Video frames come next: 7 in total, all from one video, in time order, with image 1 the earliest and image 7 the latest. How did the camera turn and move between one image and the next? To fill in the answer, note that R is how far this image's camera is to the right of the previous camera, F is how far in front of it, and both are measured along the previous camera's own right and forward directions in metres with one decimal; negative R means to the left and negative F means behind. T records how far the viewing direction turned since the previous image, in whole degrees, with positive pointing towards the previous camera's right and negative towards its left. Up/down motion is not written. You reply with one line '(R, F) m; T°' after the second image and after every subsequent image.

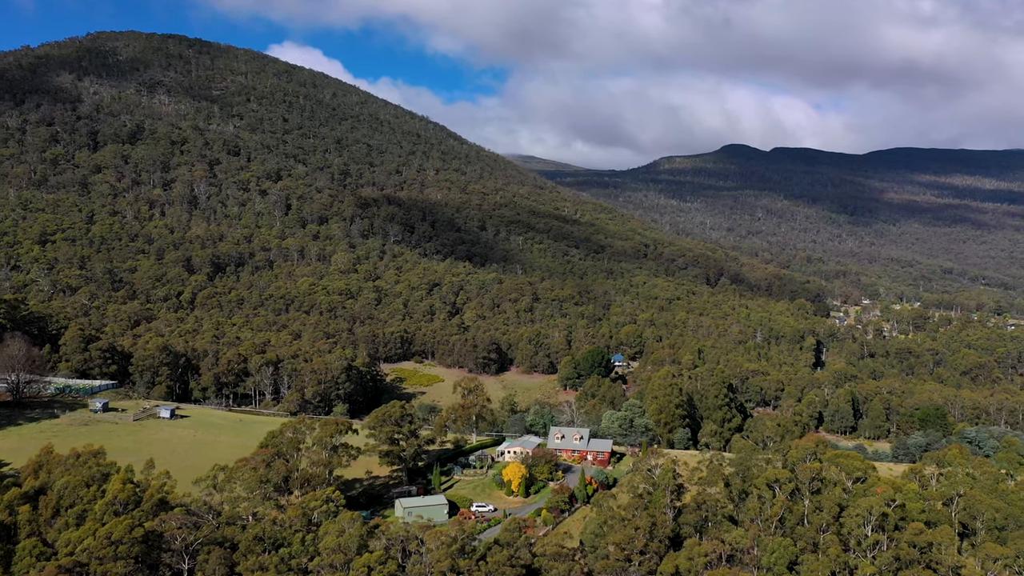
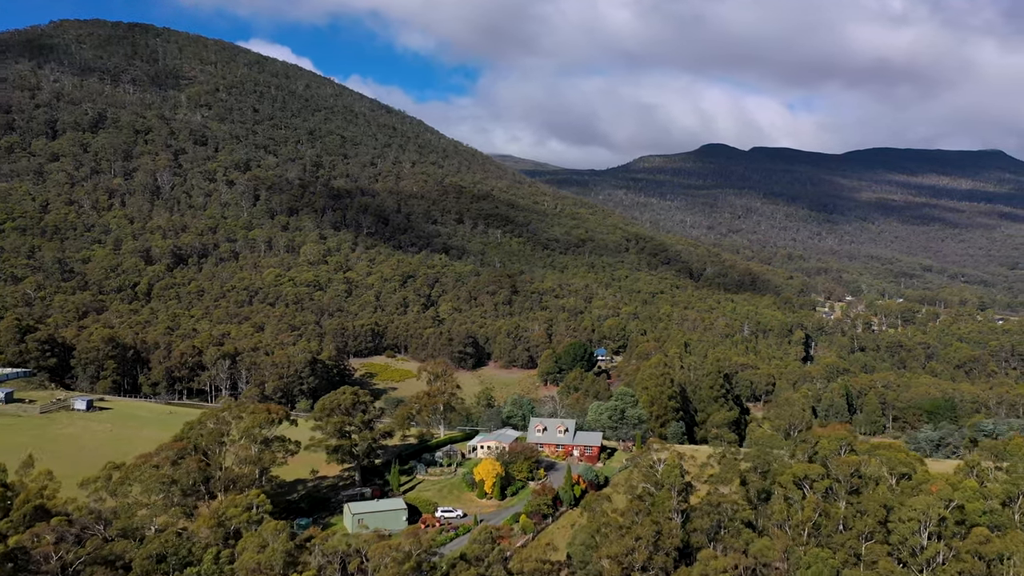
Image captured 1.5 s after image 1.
(+0.2, +5.0) m; +1°
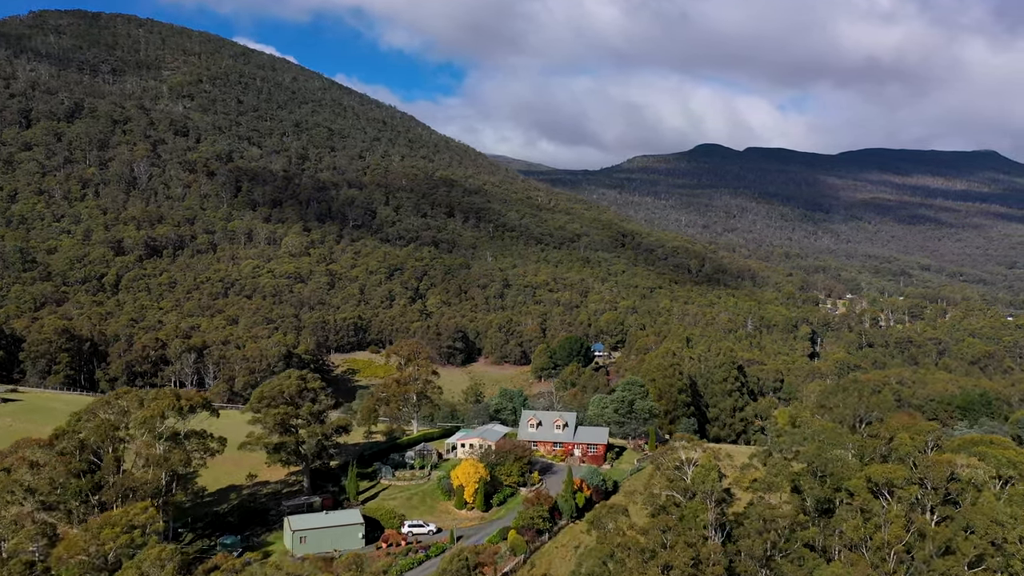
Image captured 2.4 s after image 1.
(+0.2, +5.4) m; 0°
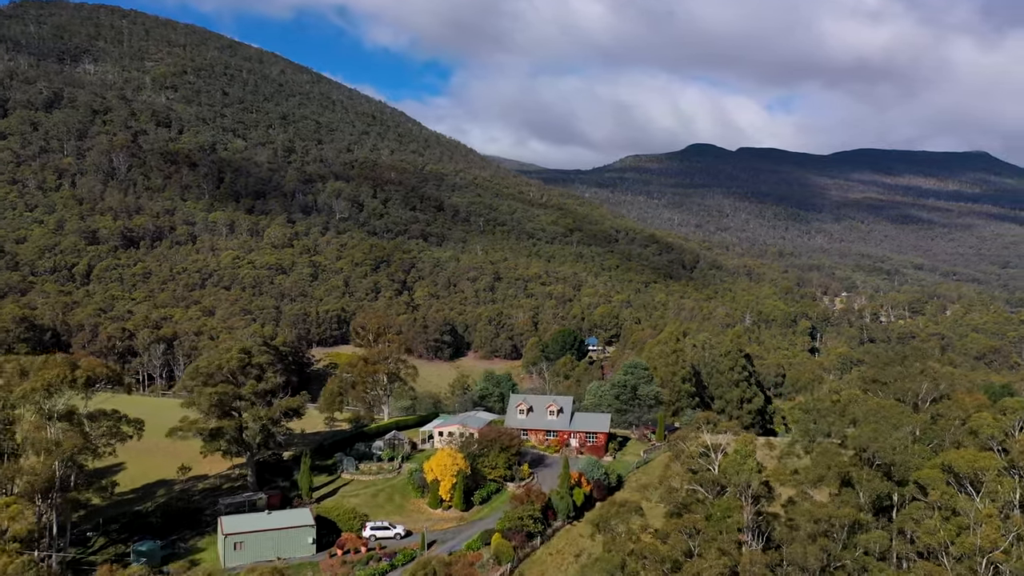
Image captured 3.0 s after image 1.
(+0.1, +3.5) m; +1°
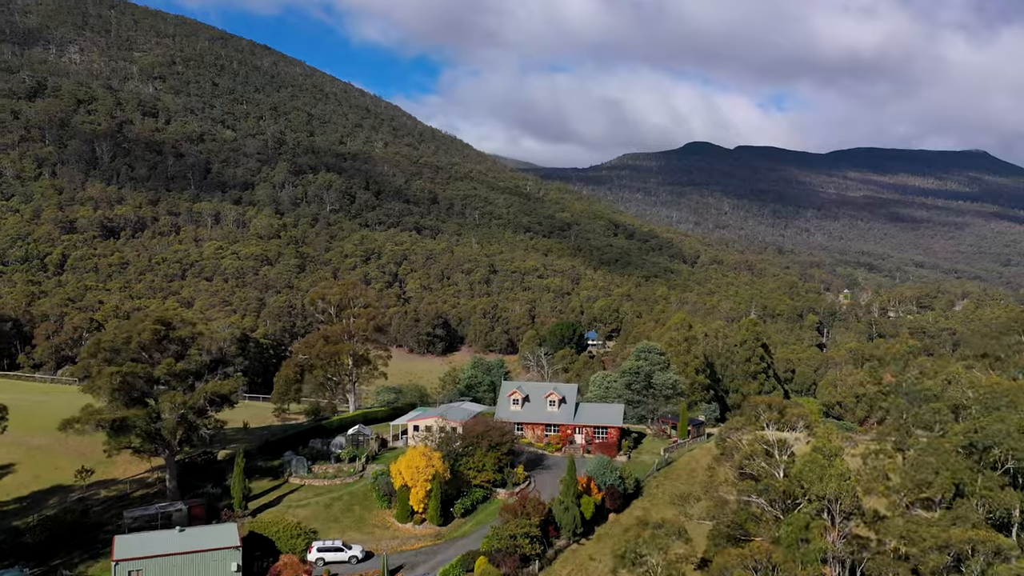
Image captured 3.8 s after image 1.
(+0.1, +3.9) m; 0°
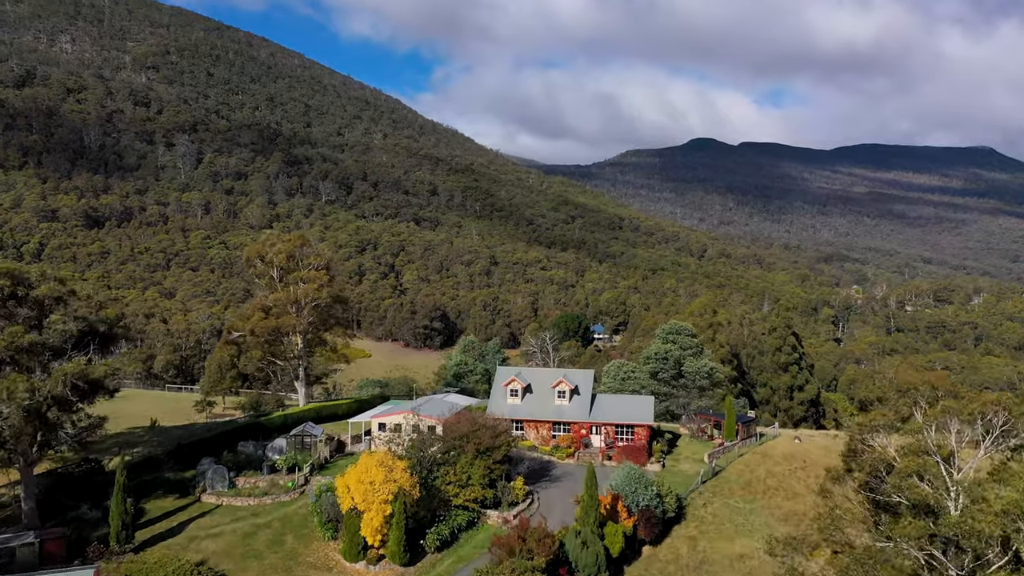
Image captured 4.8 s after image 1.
(+0.1, +4.2) m; 0°
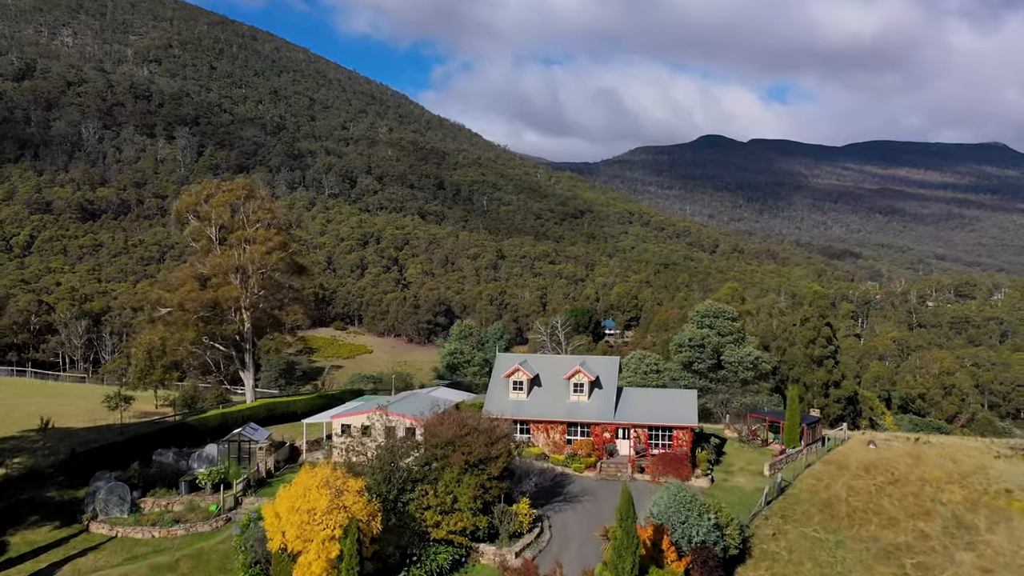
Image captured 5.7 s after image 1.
(+0.1, +3.0) m; -1°
